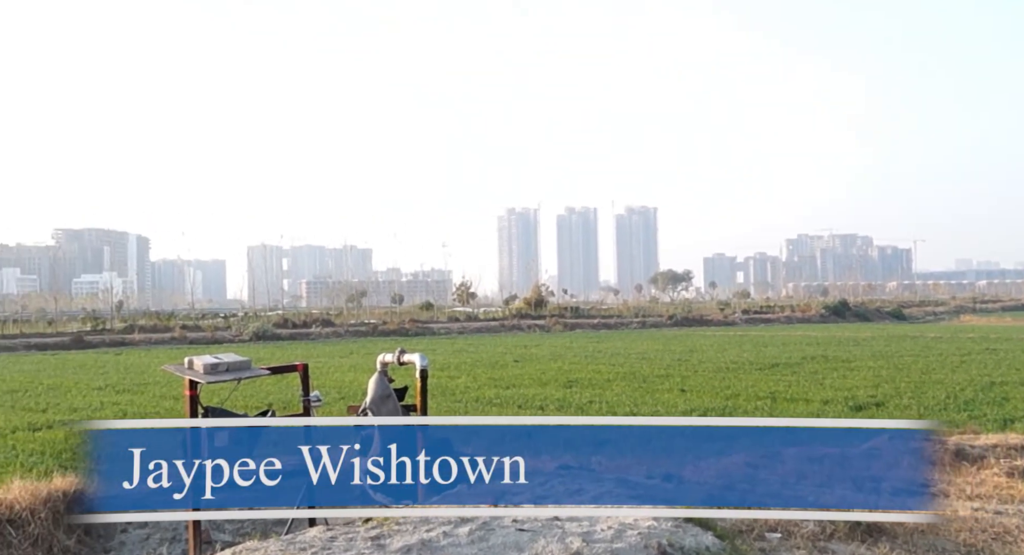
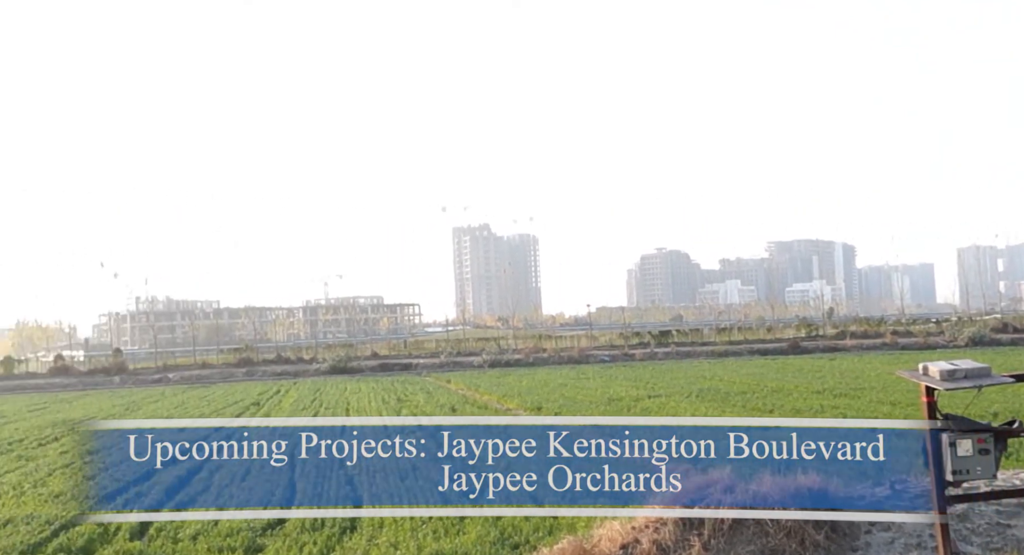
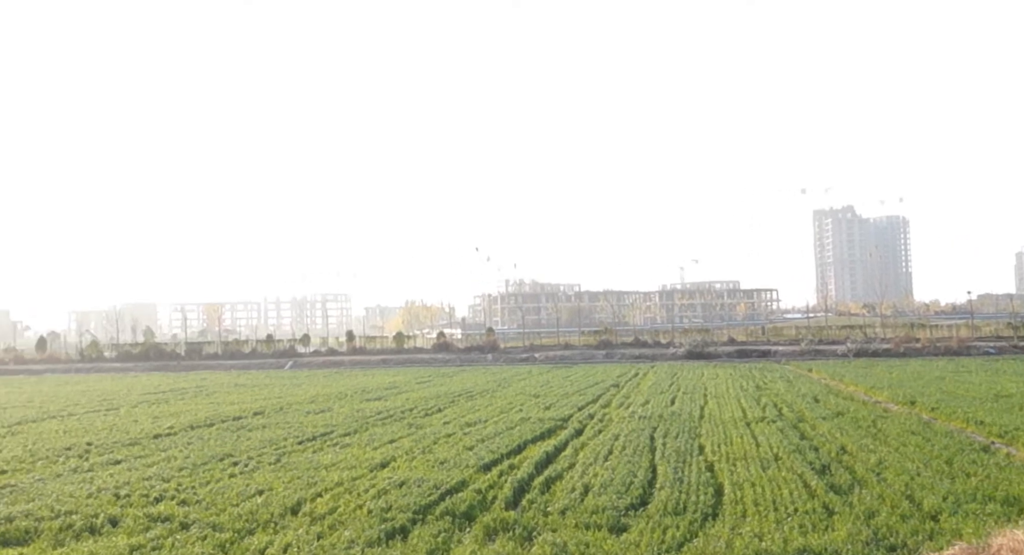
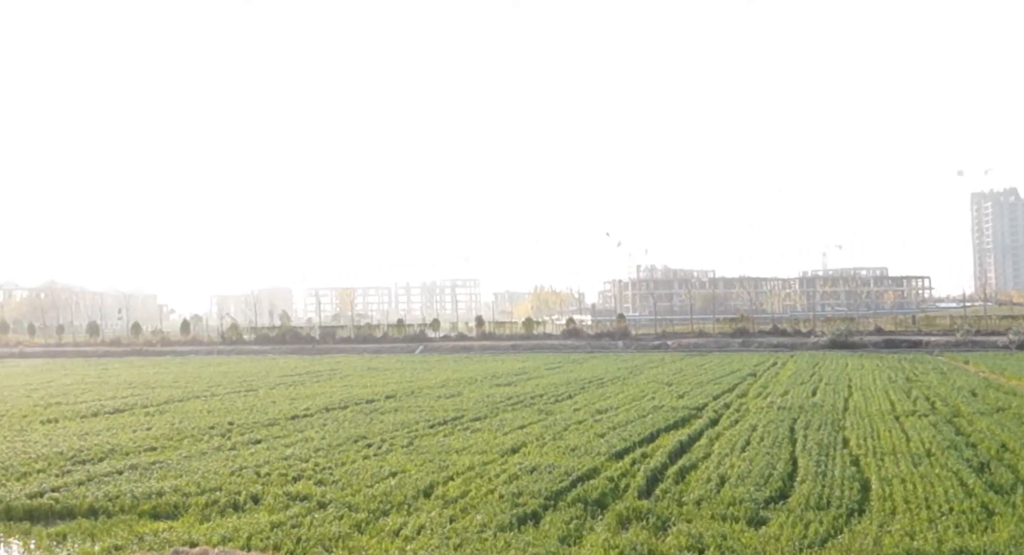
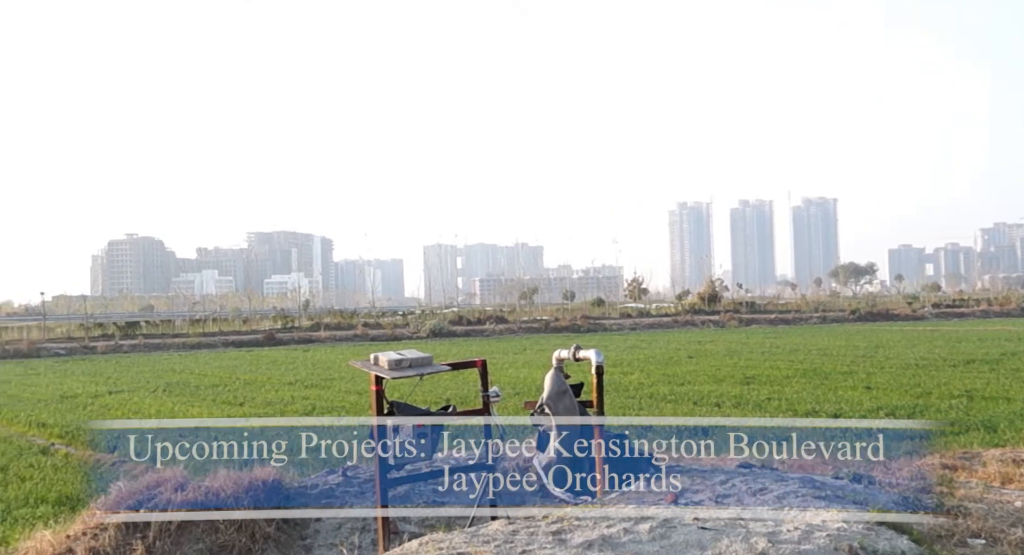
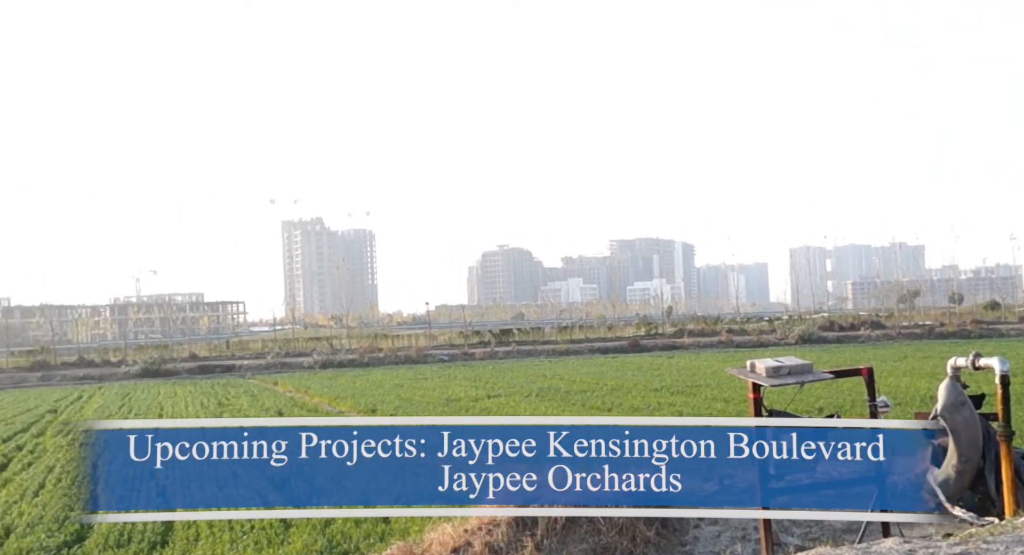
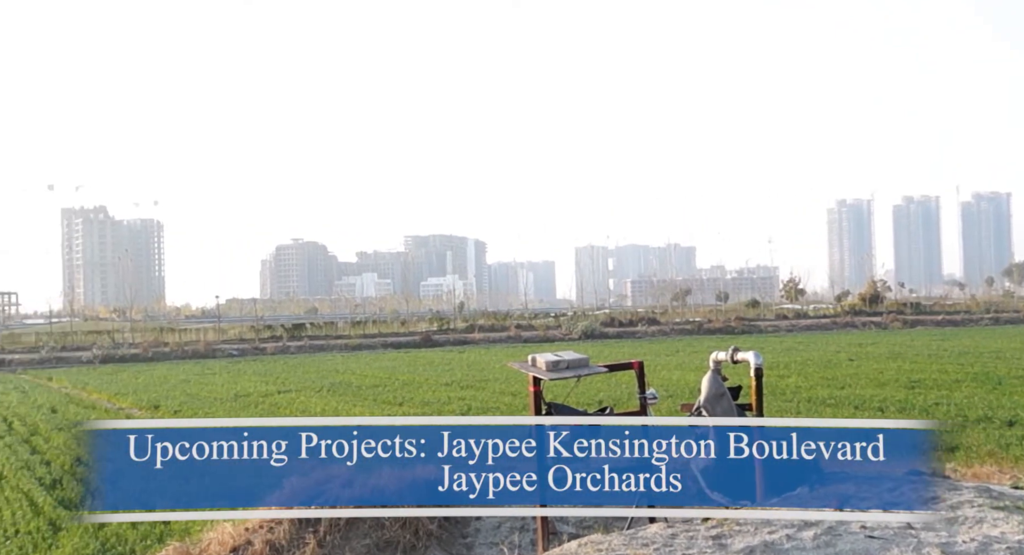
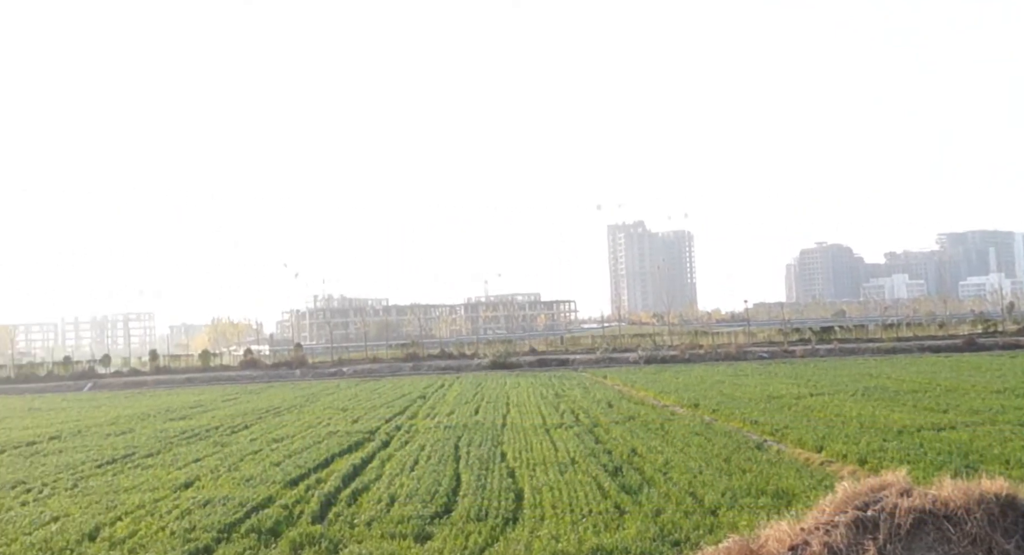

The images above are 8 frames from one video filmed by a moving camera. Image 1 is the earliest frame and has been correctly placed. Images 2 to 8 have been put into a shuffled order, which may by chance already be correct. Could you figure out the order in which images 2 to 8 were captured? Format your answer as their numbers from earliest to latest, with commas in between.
5, 7, 6, 2, 8, 3, 4
